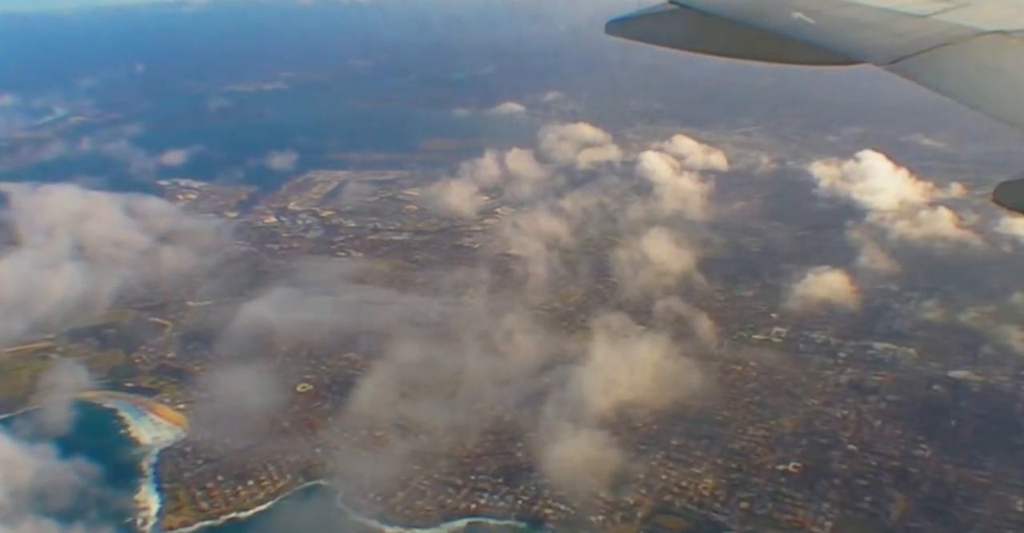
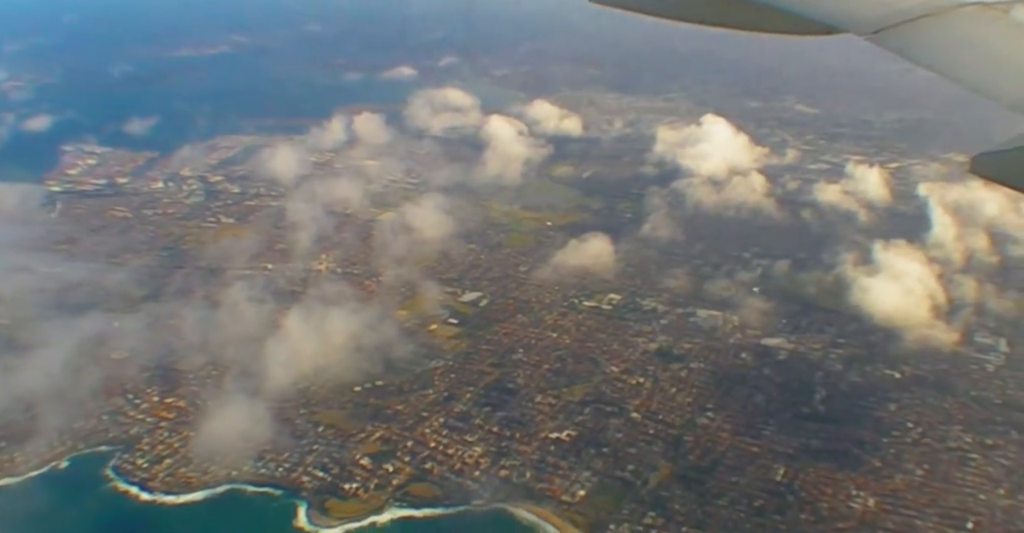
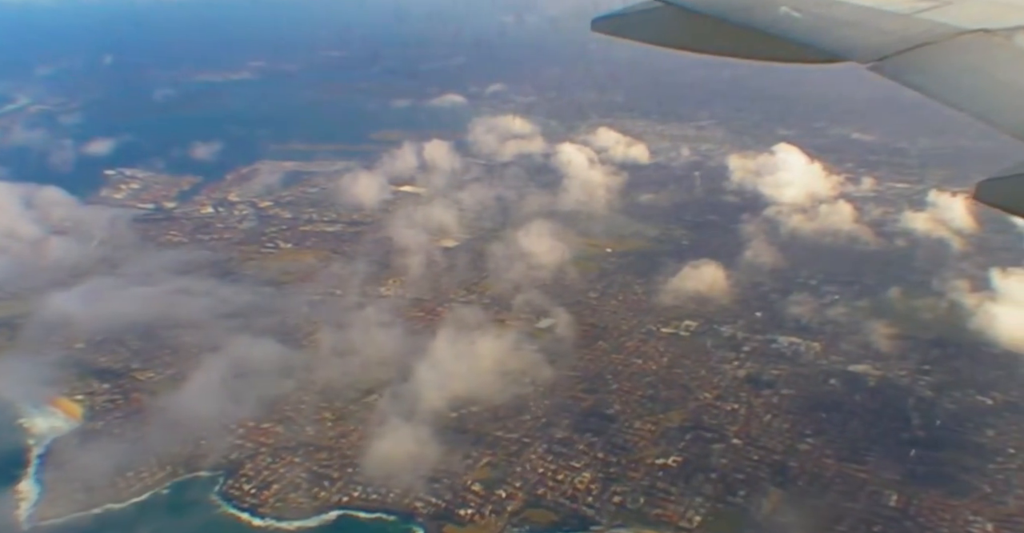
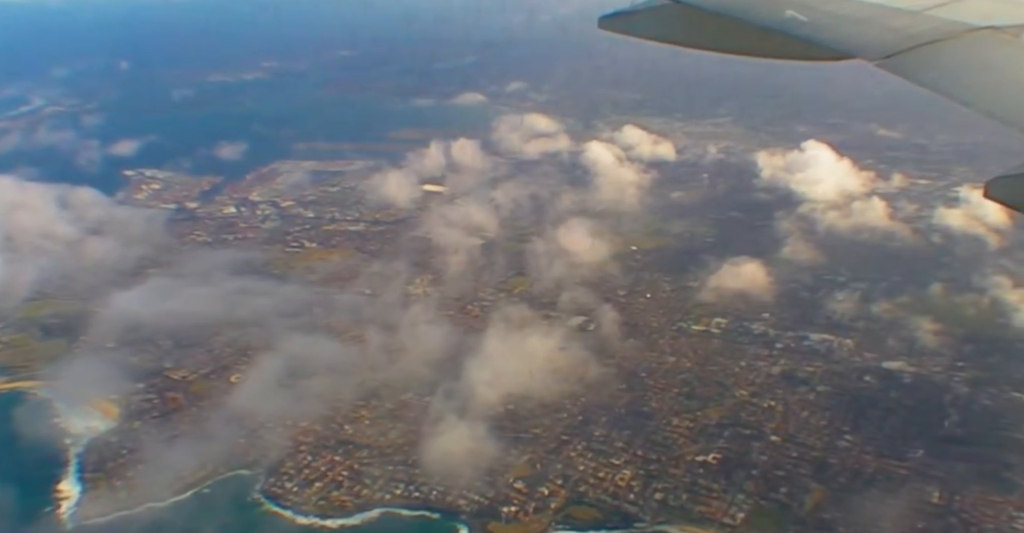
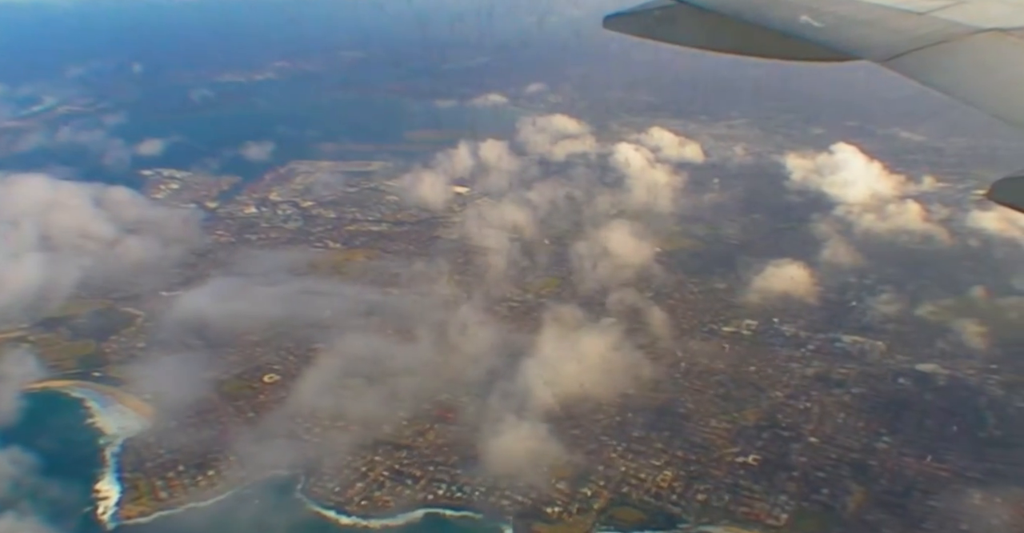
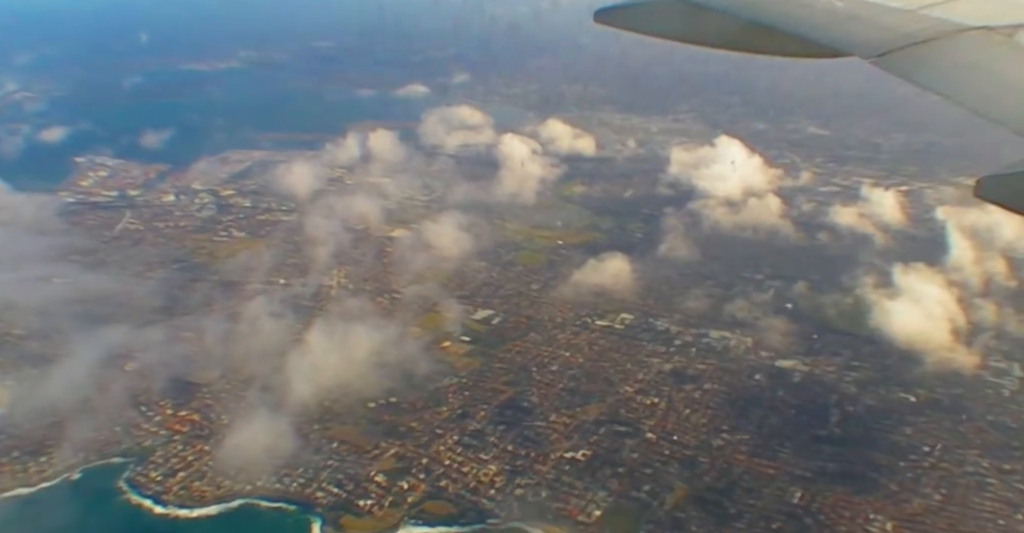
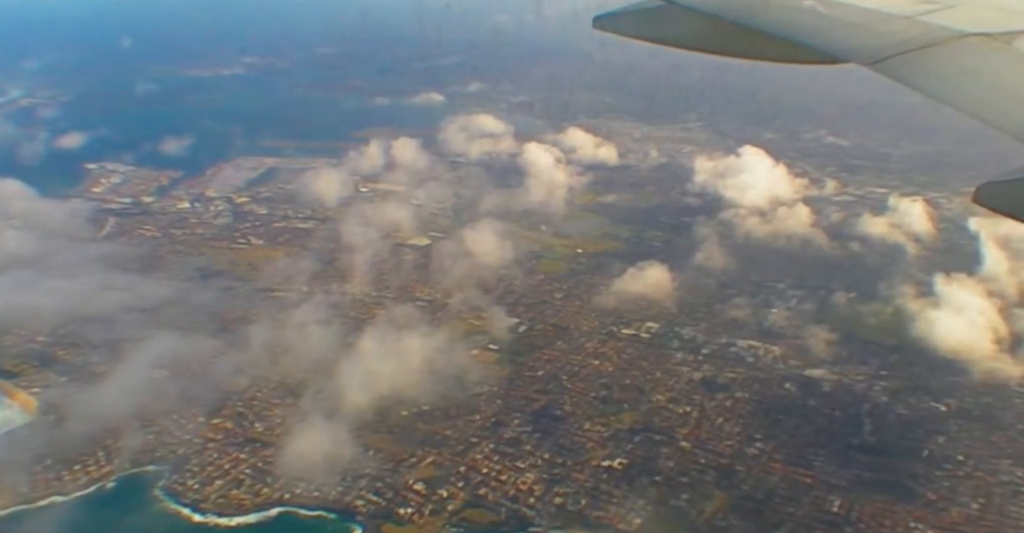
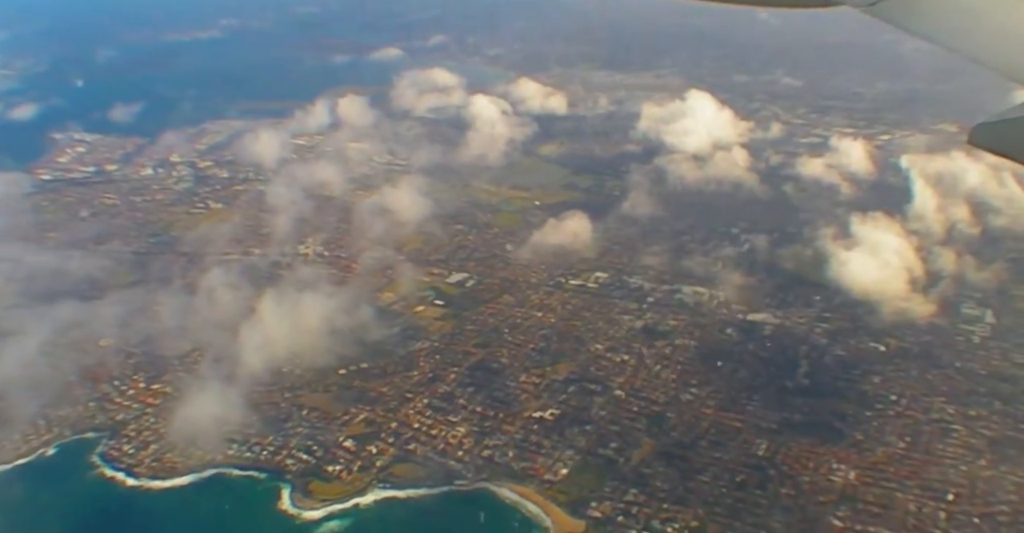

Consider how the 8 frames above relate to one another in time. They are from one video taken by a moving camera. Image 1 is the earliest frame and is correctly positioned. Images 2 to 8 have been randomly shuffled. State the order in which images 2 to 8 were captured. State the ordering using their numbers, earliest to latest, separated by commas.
5, 4, 3, 7, 6, 2, 8
